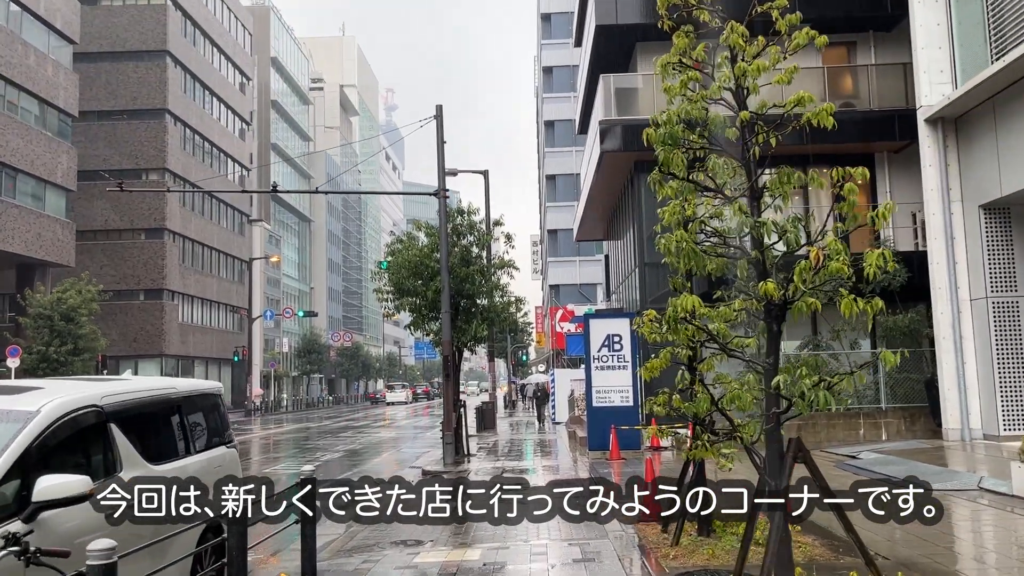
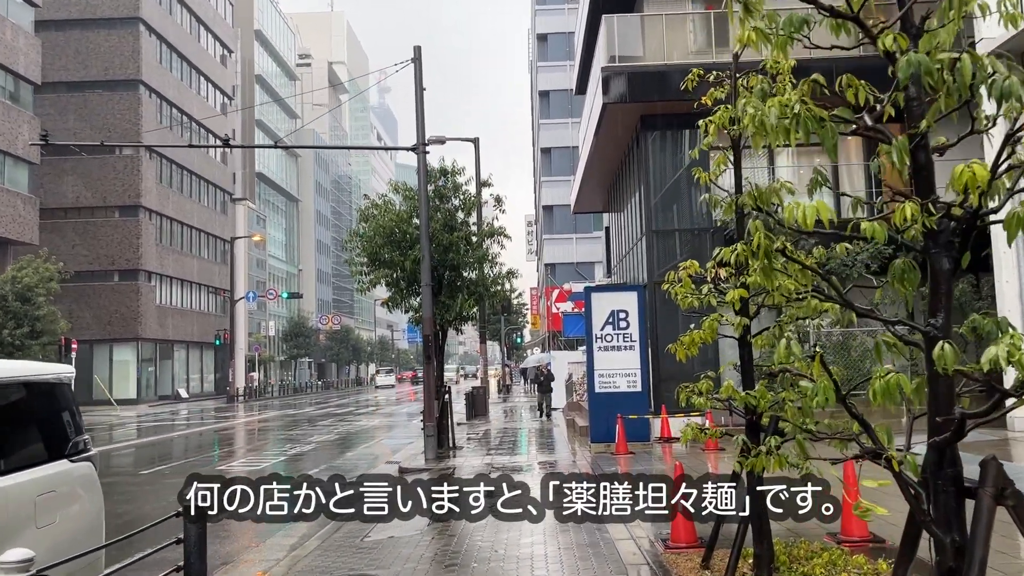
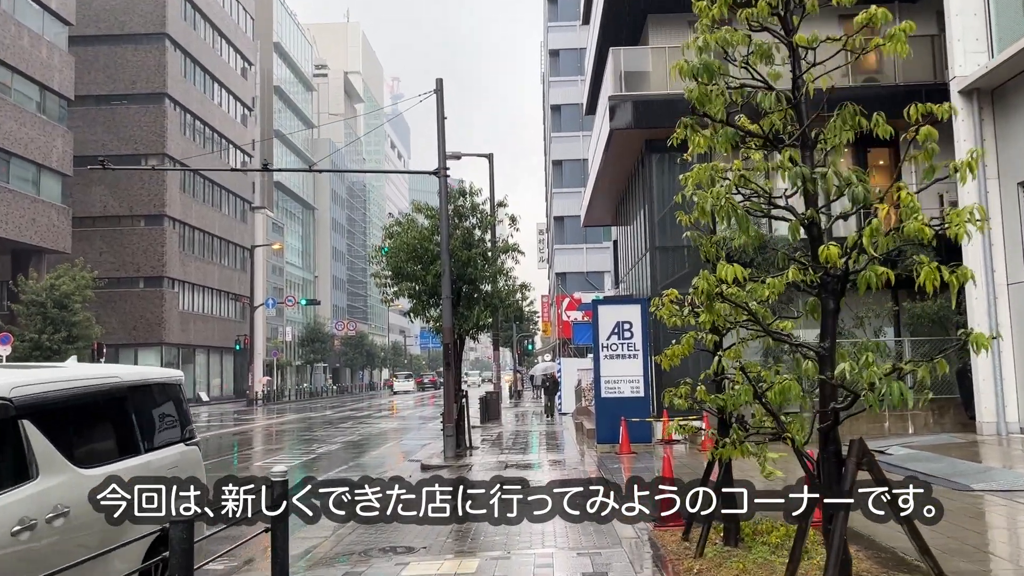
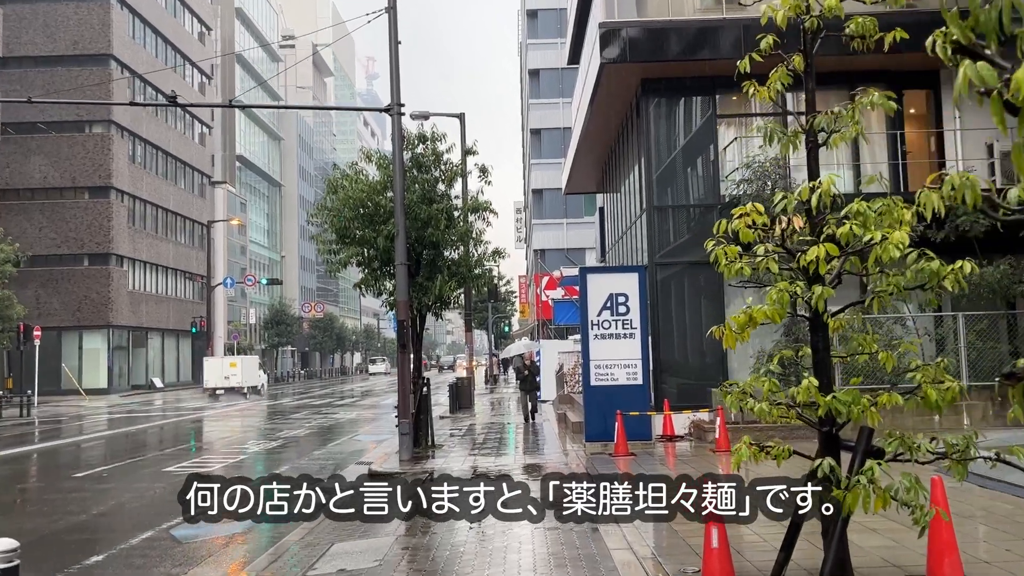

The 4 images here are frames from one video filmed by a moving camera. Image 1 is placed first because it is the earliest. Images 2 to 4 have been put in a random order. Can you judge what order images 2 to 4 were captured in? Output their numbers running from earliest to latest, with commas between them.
3, 2, 4
